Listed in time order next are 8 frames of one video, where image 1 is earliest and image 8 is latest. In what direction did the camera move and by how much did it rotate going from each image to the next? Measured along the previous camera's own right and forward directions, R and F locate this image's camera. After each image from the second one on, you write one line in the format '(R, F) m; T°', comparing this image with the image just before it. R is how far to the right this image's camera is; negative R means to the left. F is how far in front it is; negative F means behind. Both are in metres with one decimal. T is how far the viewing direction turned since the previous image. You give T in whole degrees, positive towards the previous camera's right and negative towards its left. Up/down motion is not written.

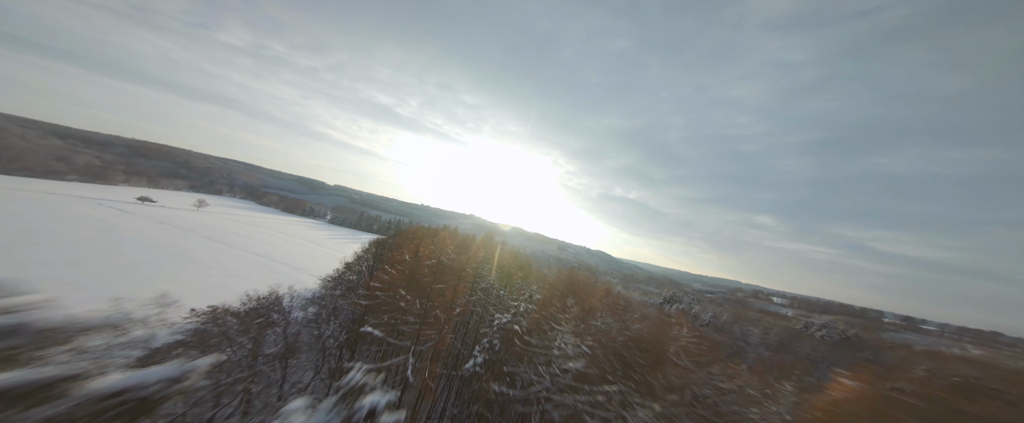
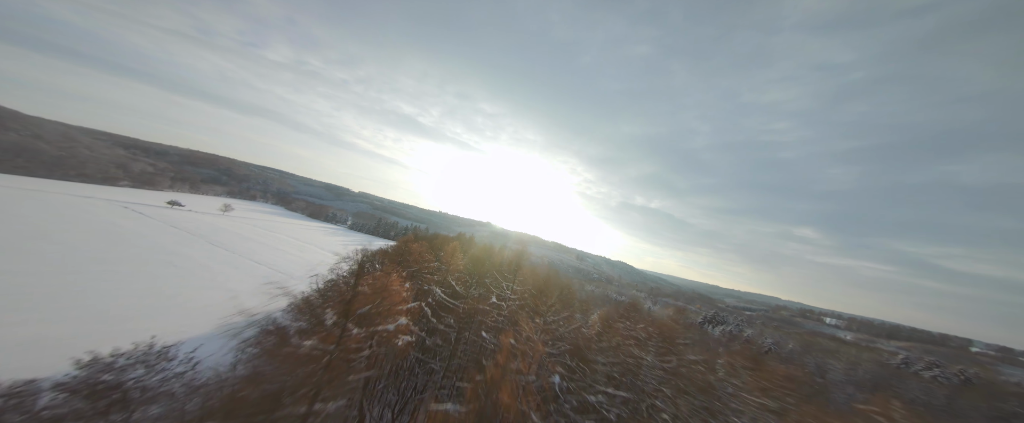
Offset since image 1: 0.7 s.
(-0.7, +4.3) m; -4°
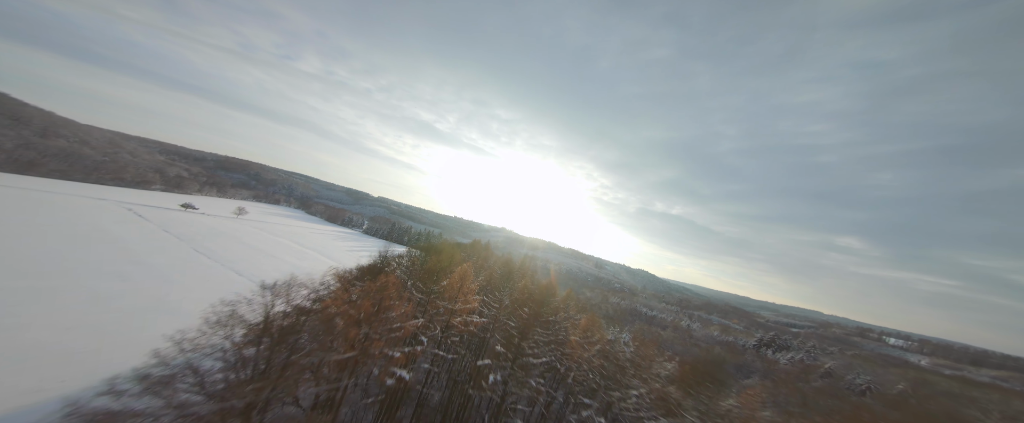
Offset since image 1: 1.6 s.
(-1.1, +5.7) m; -3°
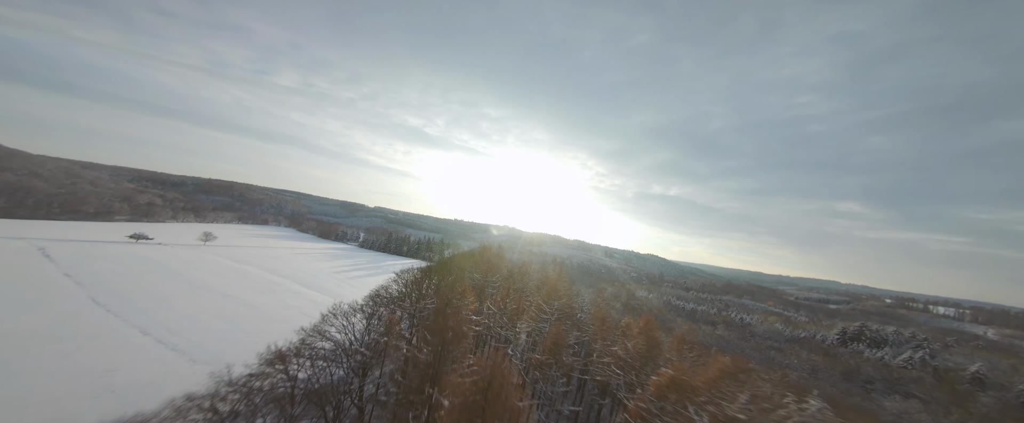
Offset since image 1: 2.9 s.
(-3.1, +9.7) m; 0°
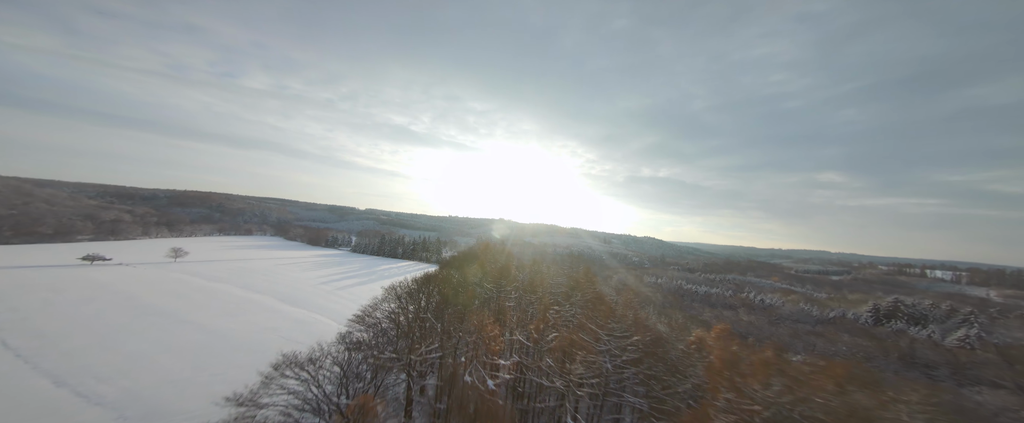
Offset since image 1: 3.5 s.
(-1.8, +4.5) m; +1°
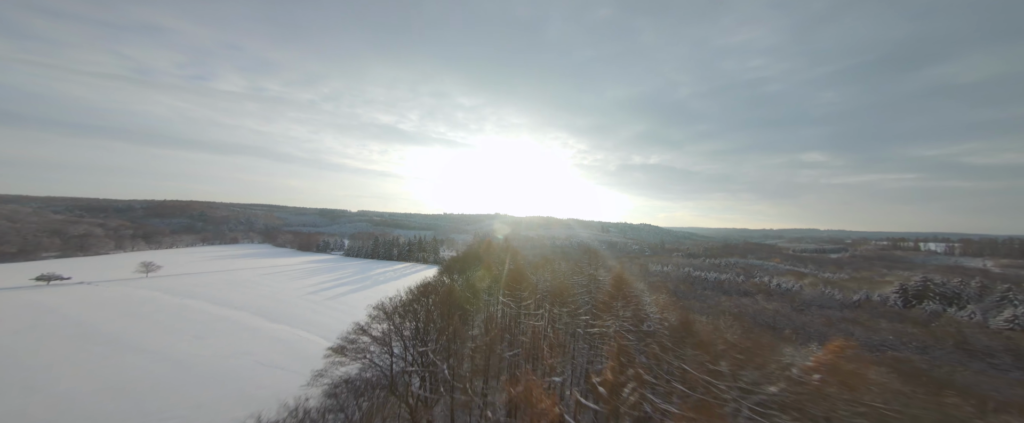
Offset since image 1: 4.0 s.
(-1.4, +3.6) m; +1°
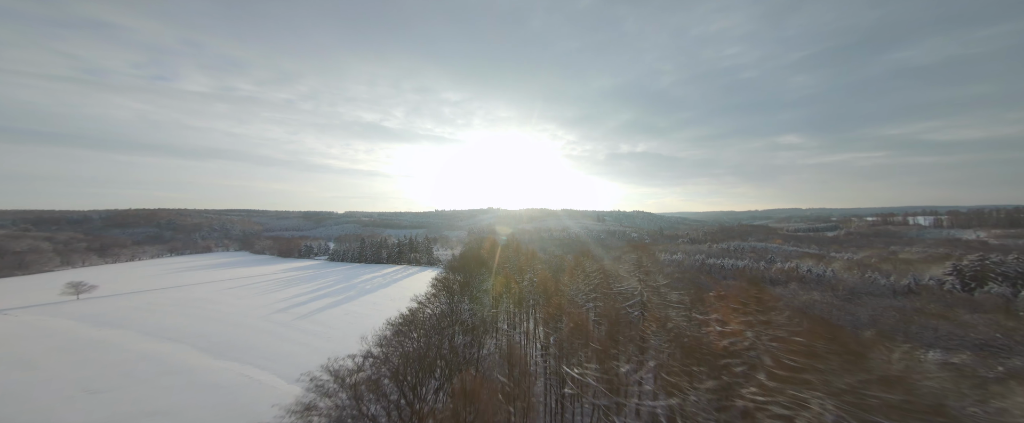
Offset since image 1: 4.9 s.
(-2.1, +6.3) m; +2°
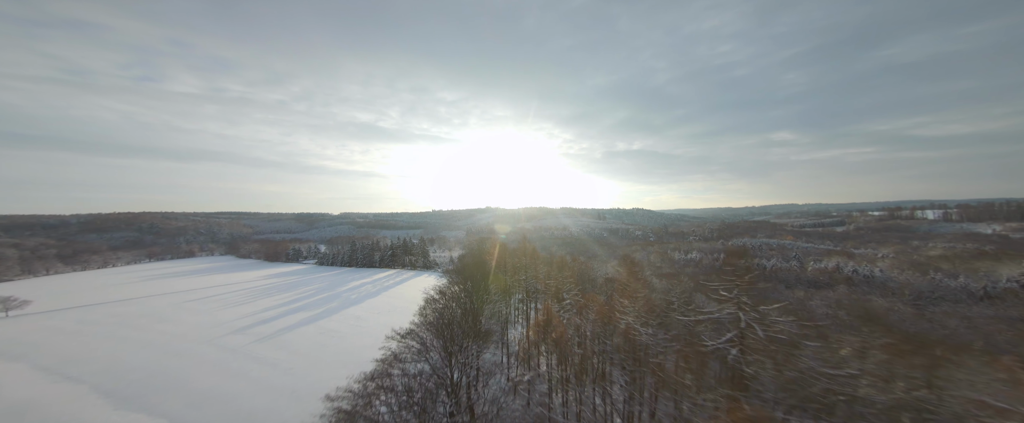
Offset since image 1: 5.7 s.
(-1.4, +5.8) m; +1°
